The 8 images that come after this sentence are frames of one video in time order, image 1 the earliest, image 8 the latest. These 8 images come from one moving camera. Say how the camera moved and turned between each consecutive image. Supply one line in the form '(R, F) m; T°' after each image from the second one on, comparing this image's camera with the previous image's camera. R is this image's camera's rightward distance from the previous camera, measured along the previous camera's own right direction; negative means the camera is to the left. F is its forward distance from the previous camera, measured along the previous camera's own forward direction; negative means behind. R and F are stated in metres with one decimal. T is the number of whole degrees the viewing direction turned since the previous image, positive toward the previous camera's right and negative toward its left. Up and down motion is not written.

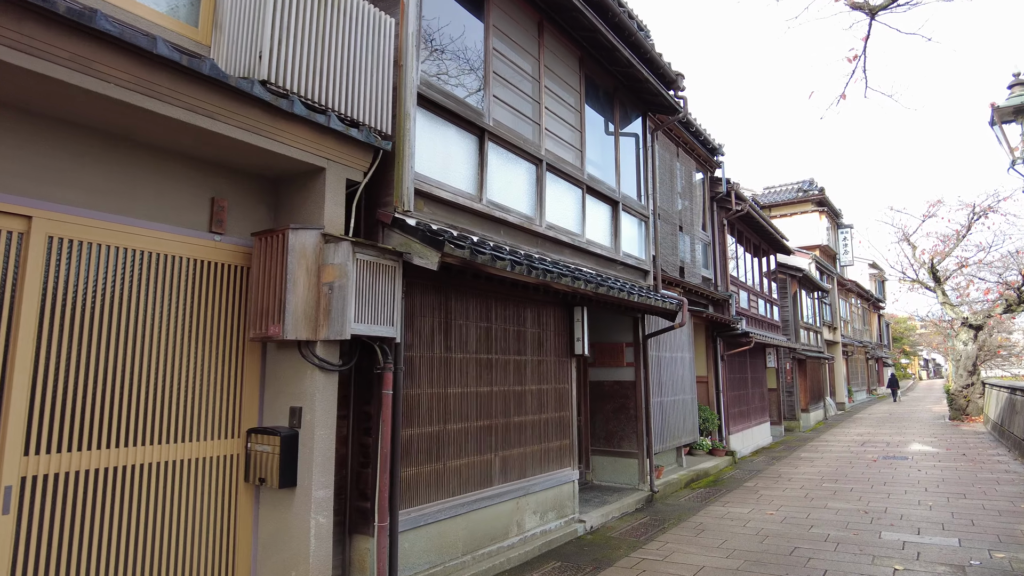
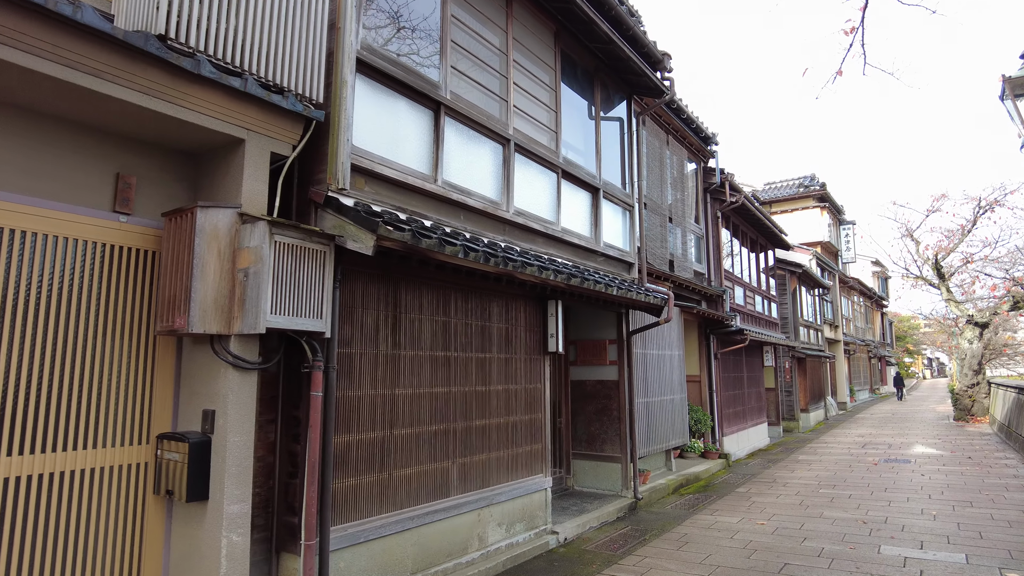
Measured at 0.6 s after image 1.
(+0.5, +0.7) m; 0°
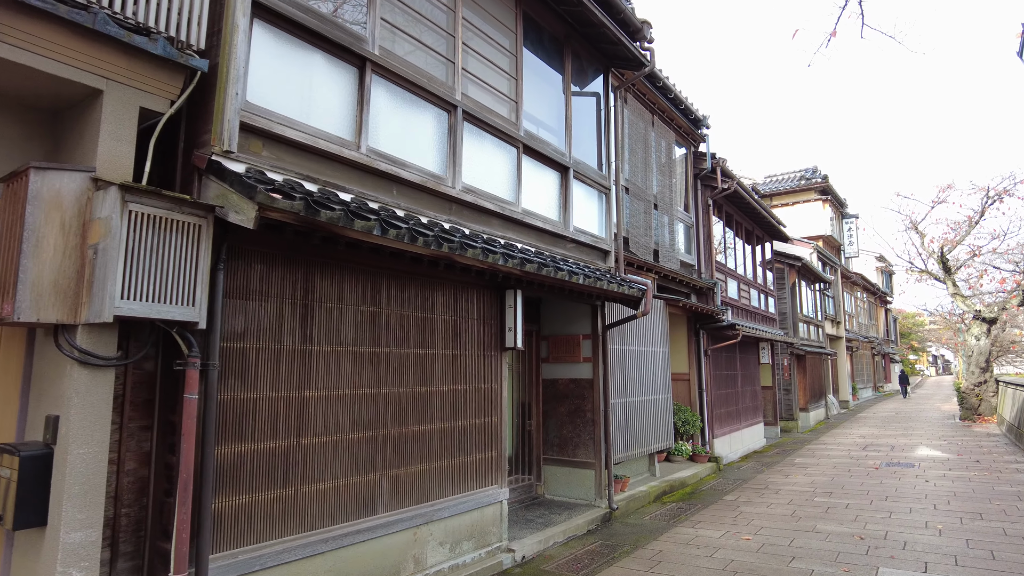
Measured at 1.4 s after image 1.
(+0.6, +0.9) m; 0°
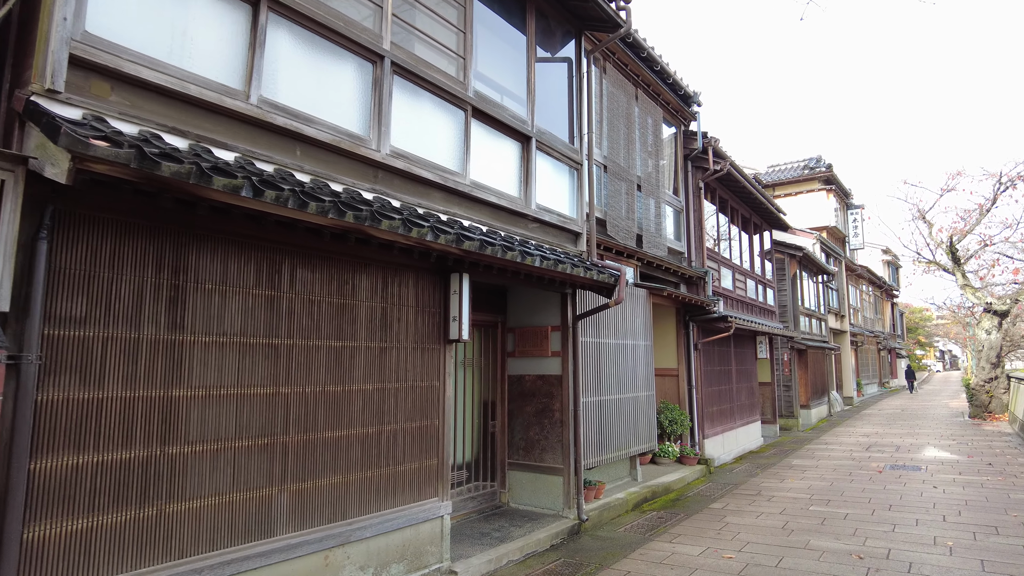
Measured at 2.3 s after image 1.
(+0.7, +0.9) m; -1°
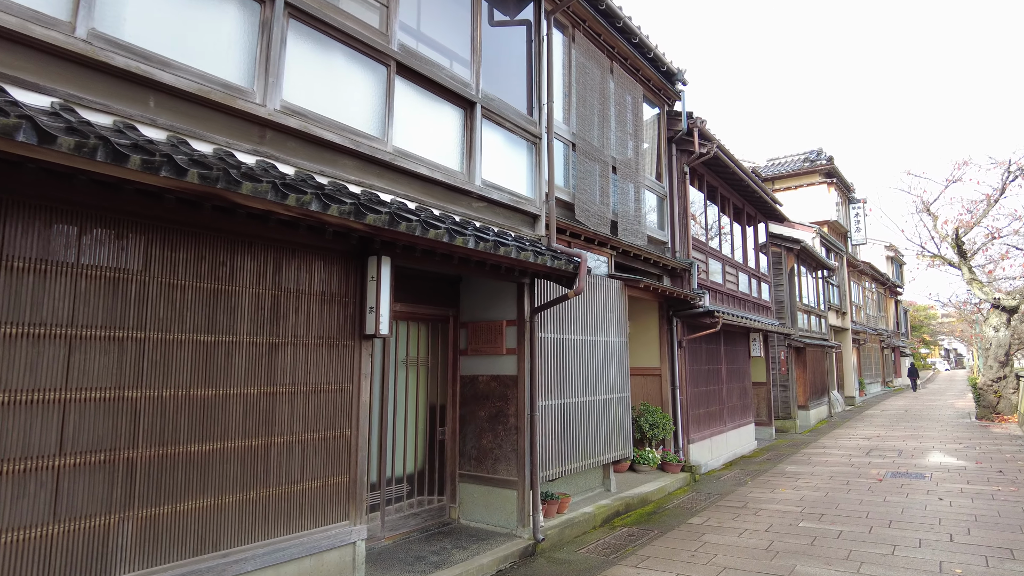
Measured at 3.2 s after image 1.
(+0.7, +0.9) m; 0°
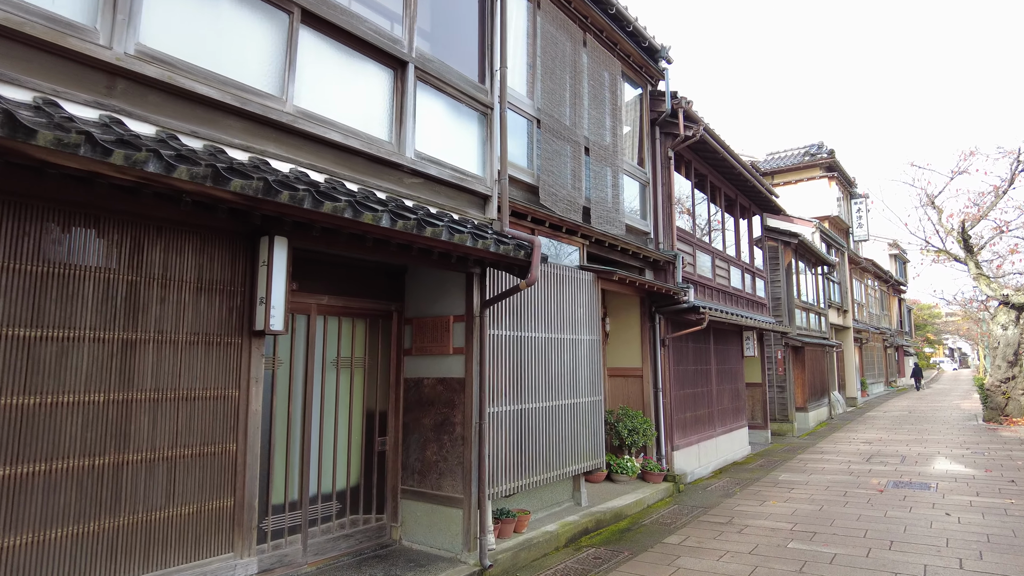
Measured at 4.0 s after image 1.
(+0.6, +0.9) m; 0°
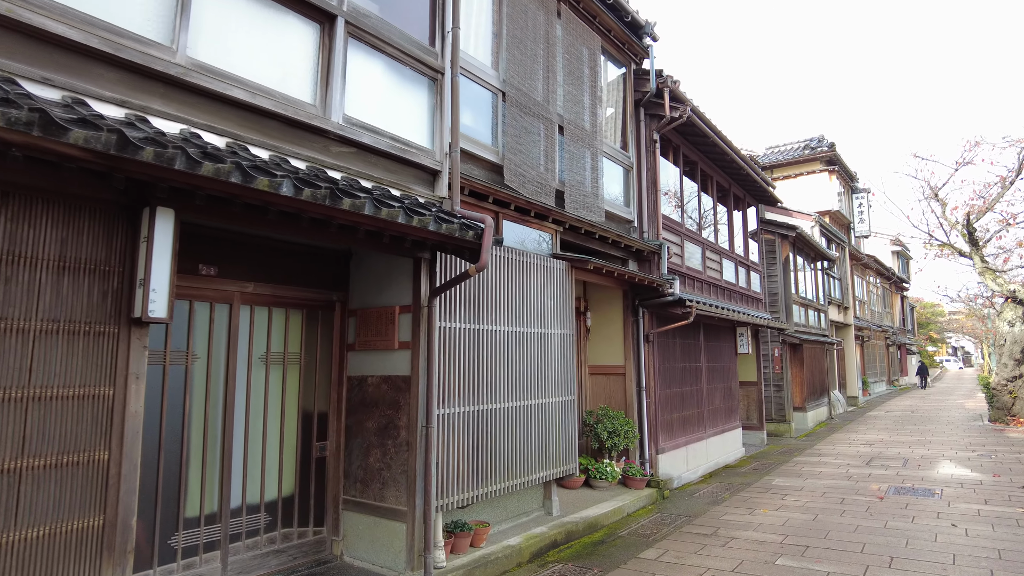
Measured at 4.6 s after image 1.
(+0.5, +0.7) m; 0°
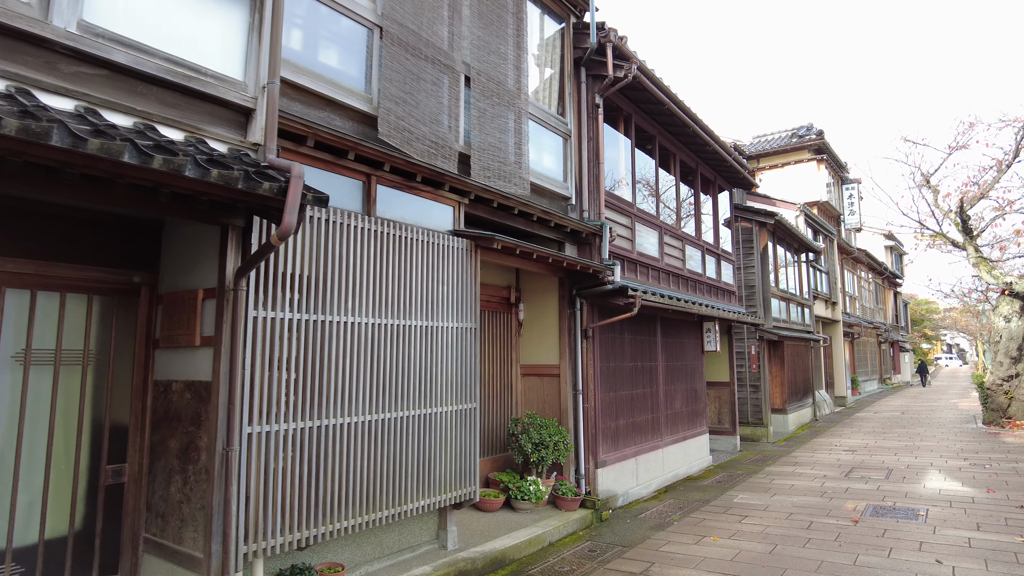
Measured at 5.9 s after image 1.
(+1.2, +1.4) m; 0°
